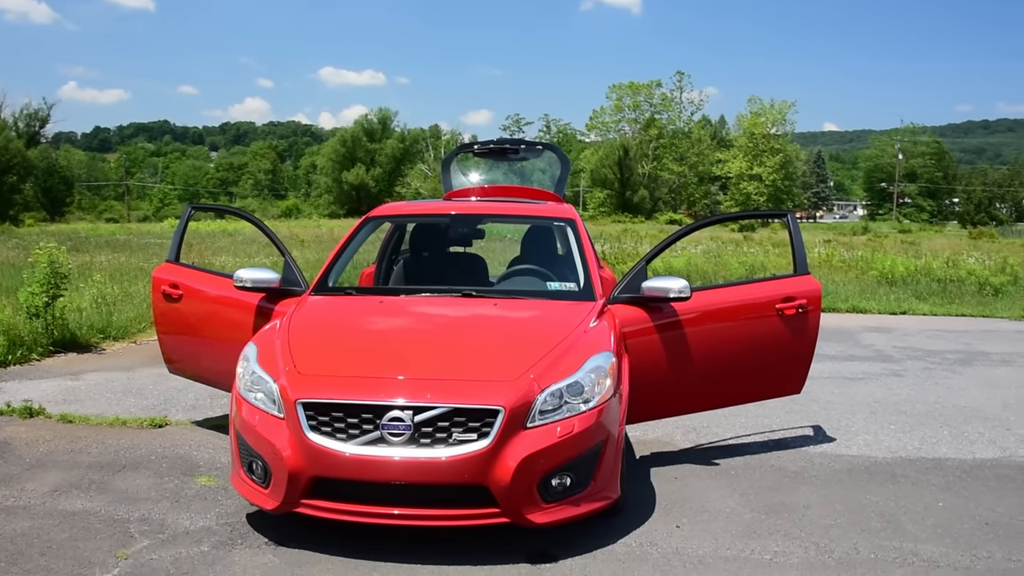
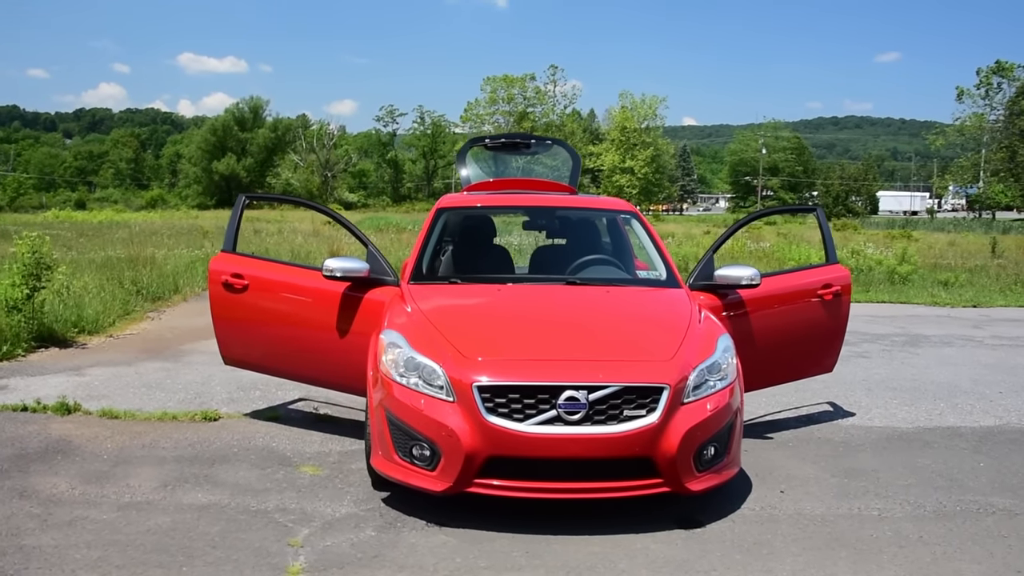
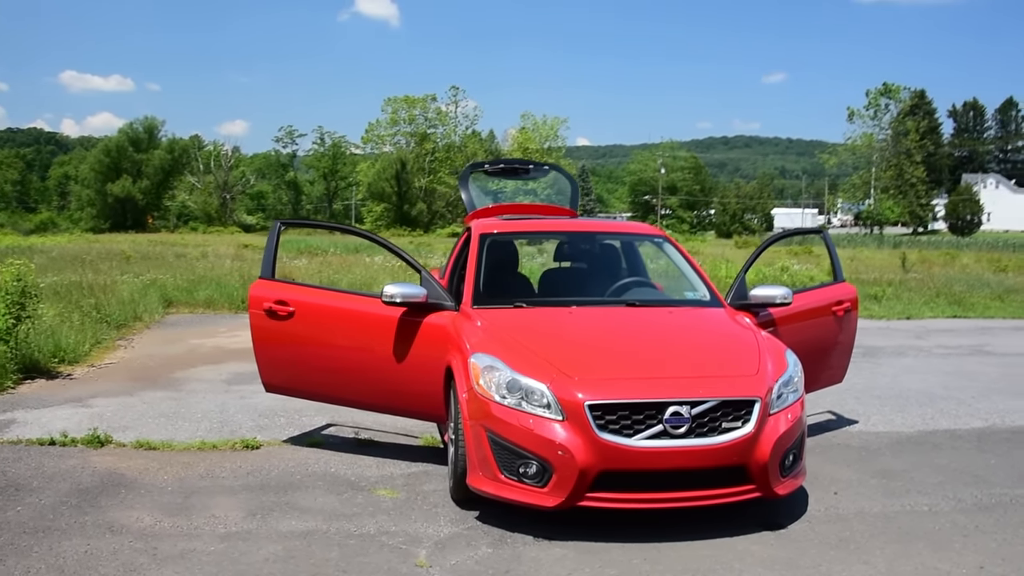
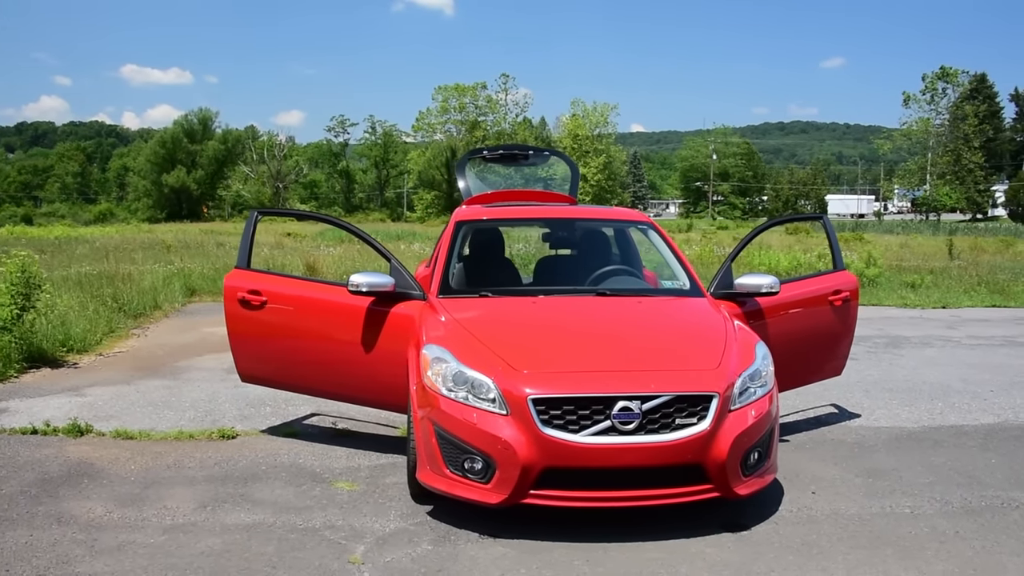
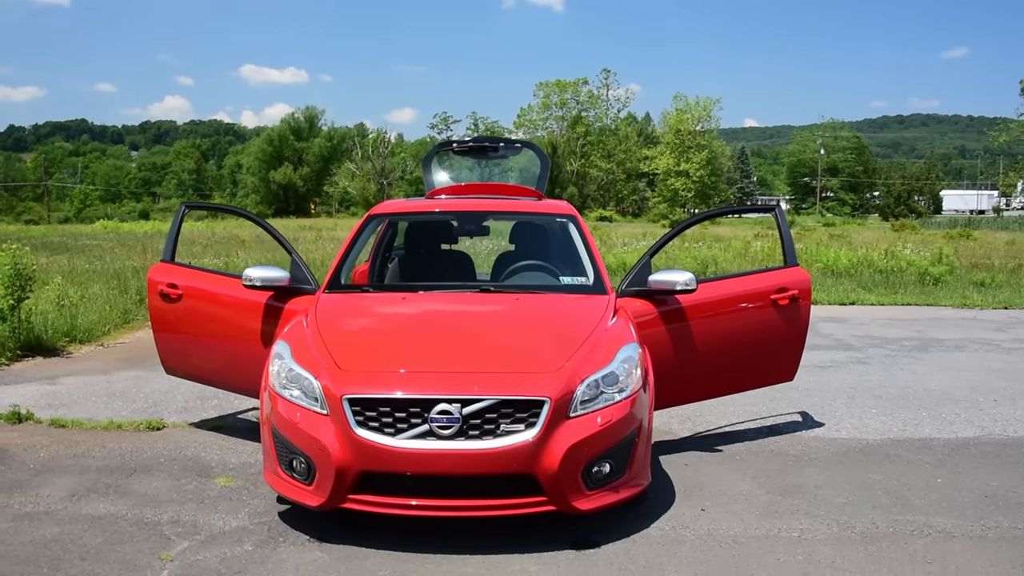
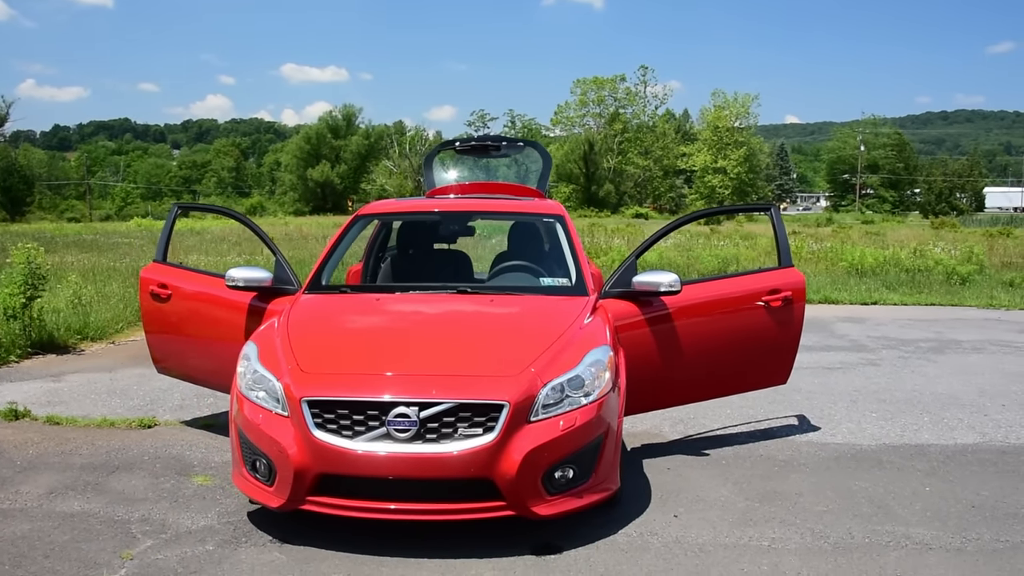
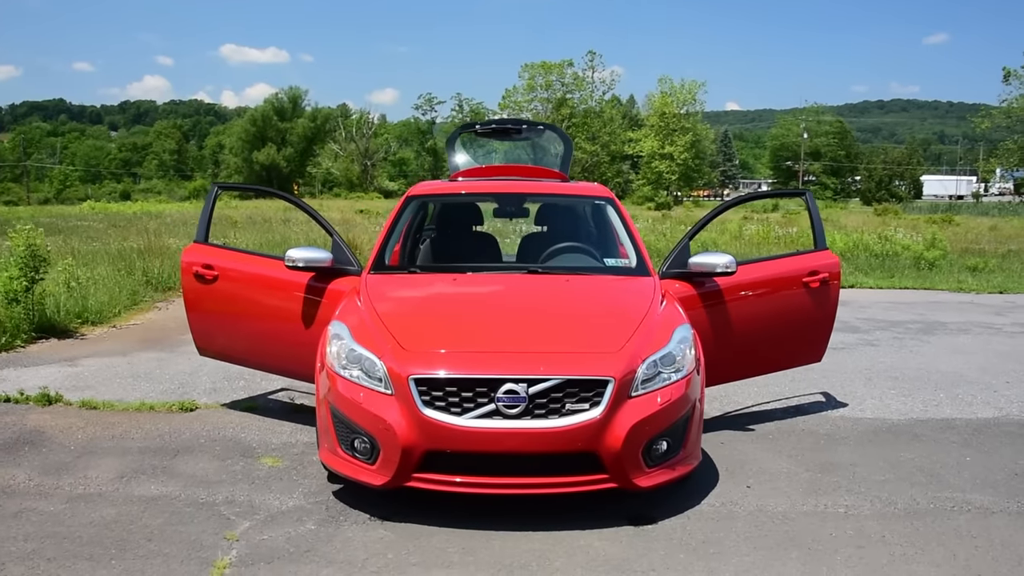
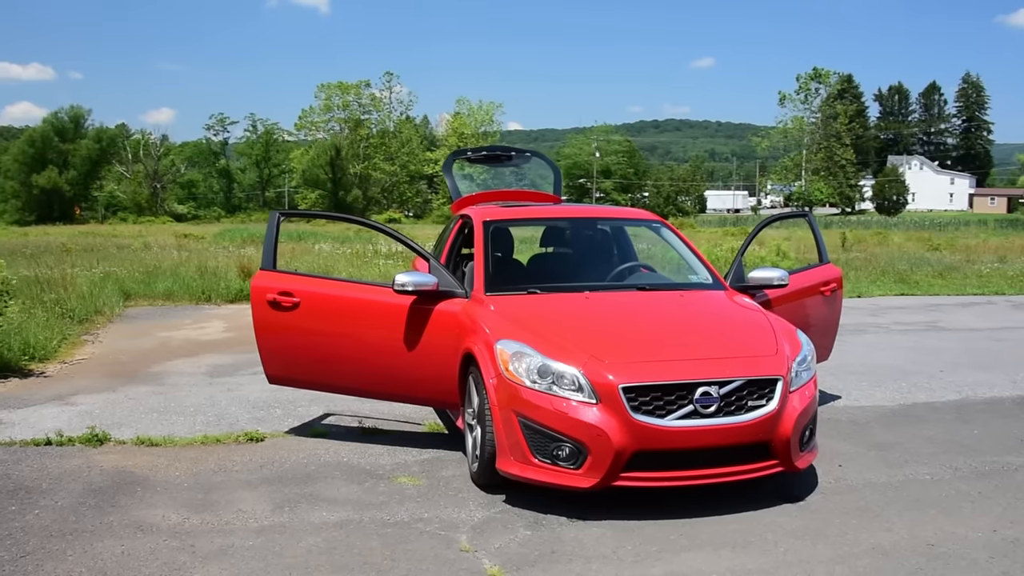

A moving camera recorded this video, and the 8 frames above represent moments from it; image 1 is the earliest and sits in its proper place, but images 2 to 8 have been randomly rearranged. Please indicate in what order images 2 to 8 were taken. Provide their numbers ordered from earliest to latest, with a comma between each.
6, 5, 7, 2, 4, 3, 8
